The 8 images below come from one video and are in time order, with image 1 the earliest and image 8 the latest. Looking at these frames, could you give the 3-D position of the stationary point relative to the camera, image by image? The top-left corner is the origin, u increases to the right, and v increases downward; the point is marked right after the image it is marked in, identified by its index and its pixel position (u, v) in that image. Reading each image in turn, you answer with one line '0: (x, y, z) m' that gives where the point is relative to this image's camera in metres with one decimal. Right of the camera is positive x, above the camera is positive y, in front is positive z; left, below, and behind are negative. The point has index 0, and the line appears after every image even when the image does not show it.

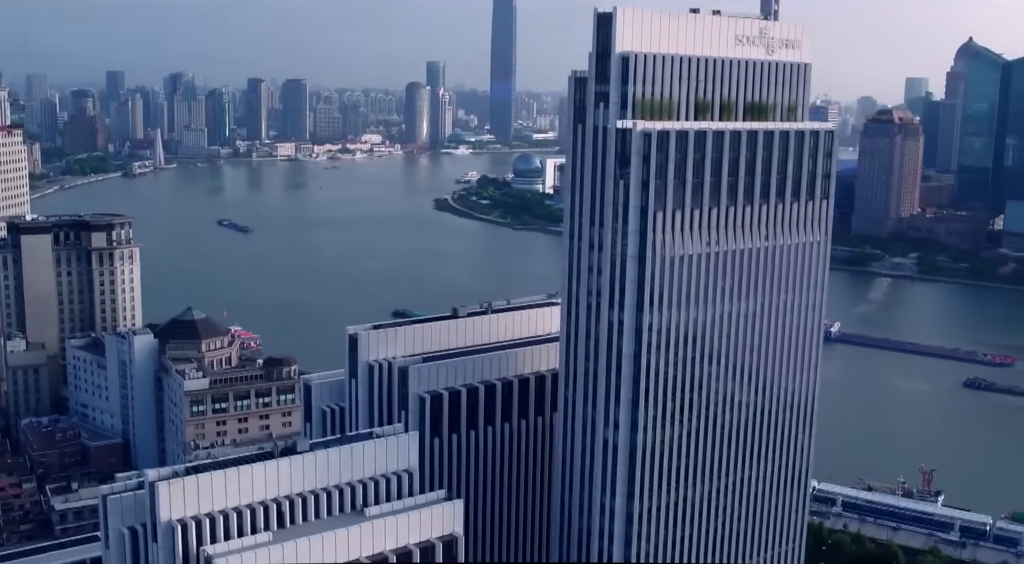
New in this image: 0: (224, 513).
0: (-9.0, -7.3, +34.5) m
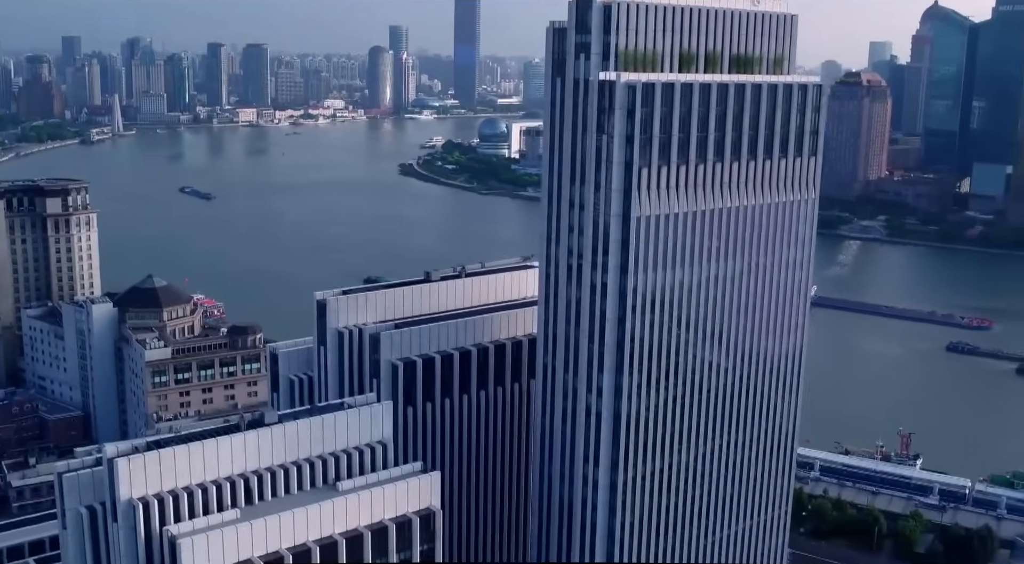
0: (-9.8, -6.3, +33.4) m
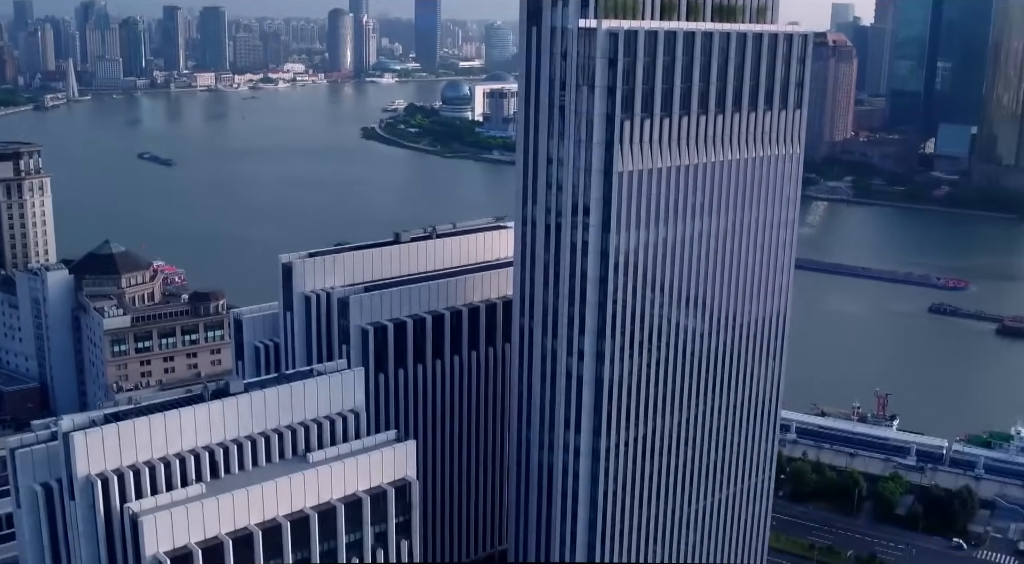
0: (-10.6, -5.3, +32.4) m
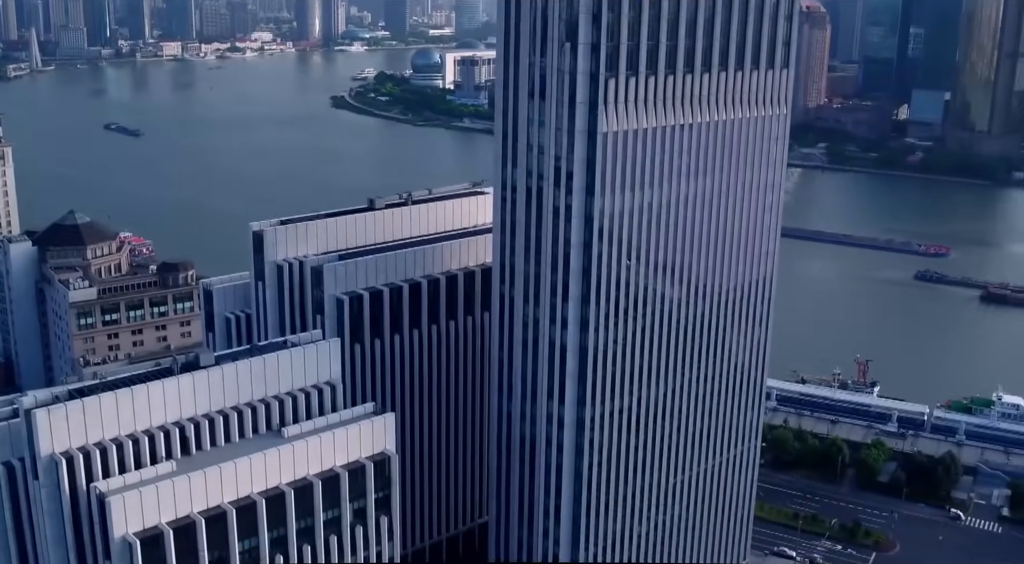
0: (-11.2, -4.5, +31.6) m
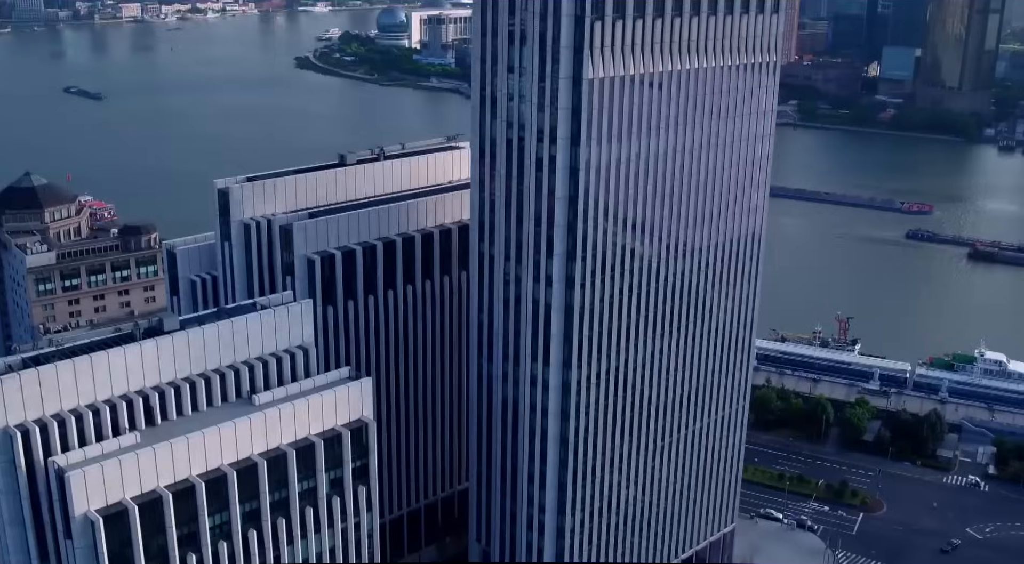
0: (-11.9, -3.5, +30.6) m
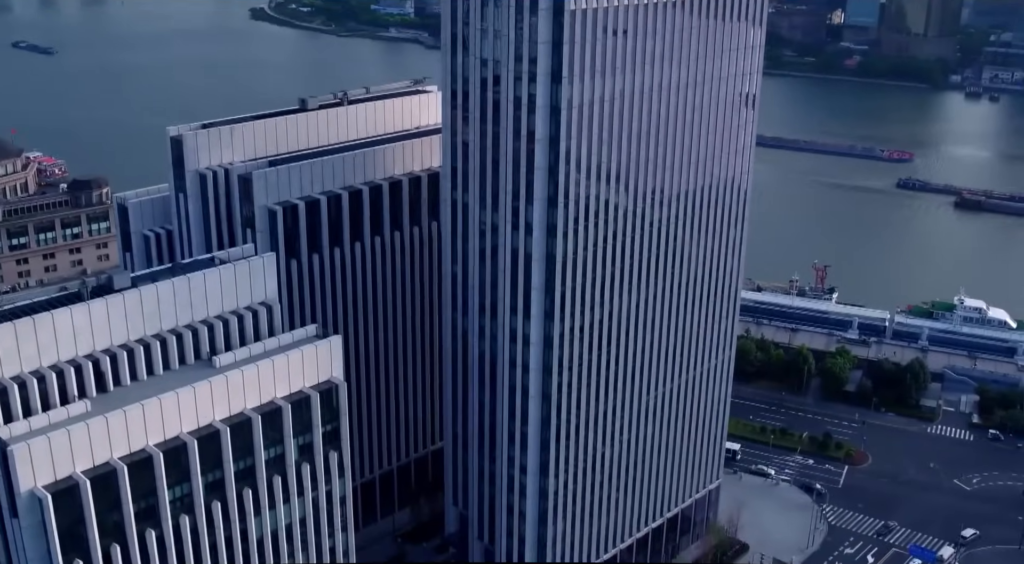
0: (-12.6, -2.4, +29.2) m
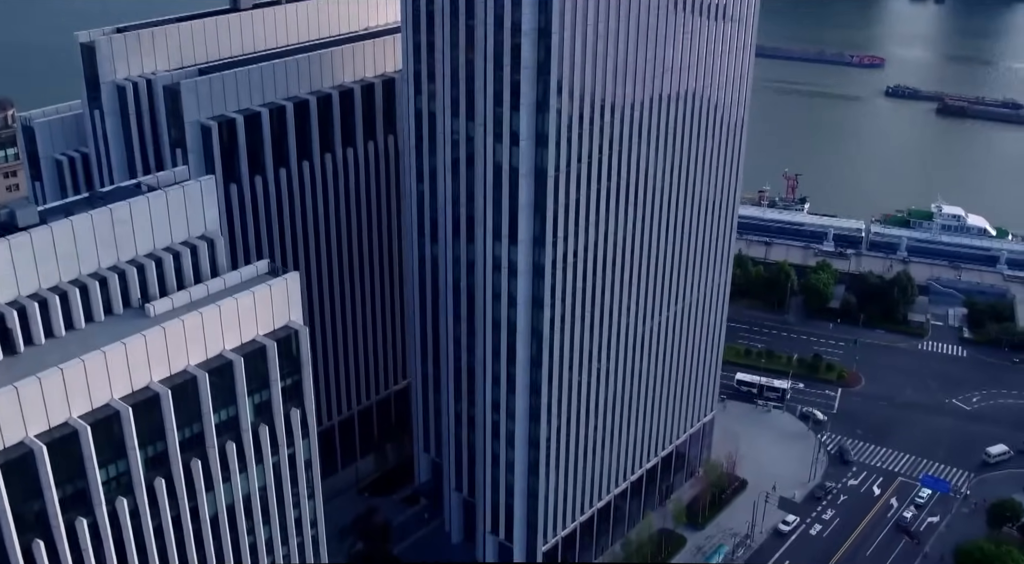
0: (-13.6, -0.8, +26.4) m
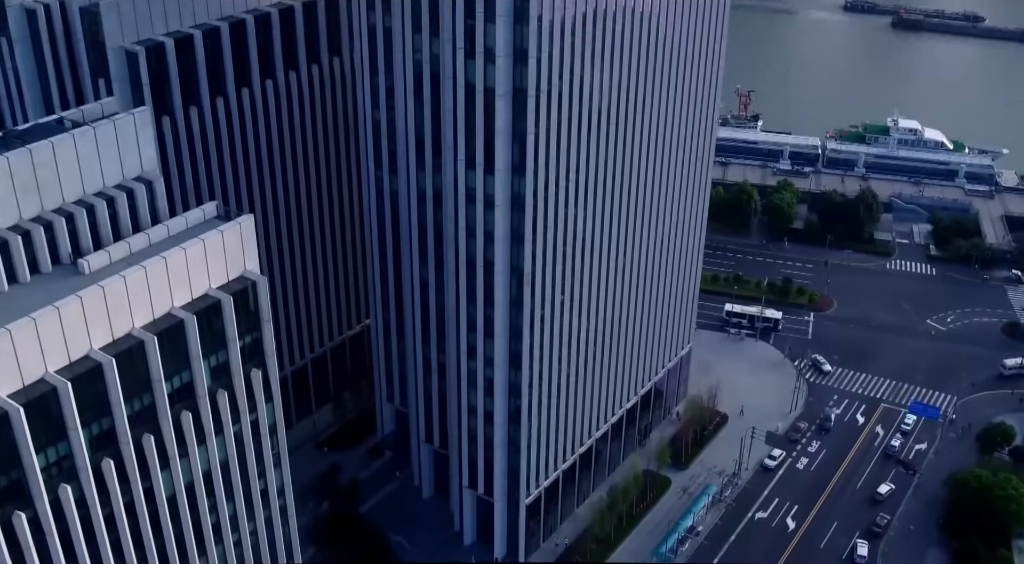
0: (-14.6, +0.2, +24.1) m
